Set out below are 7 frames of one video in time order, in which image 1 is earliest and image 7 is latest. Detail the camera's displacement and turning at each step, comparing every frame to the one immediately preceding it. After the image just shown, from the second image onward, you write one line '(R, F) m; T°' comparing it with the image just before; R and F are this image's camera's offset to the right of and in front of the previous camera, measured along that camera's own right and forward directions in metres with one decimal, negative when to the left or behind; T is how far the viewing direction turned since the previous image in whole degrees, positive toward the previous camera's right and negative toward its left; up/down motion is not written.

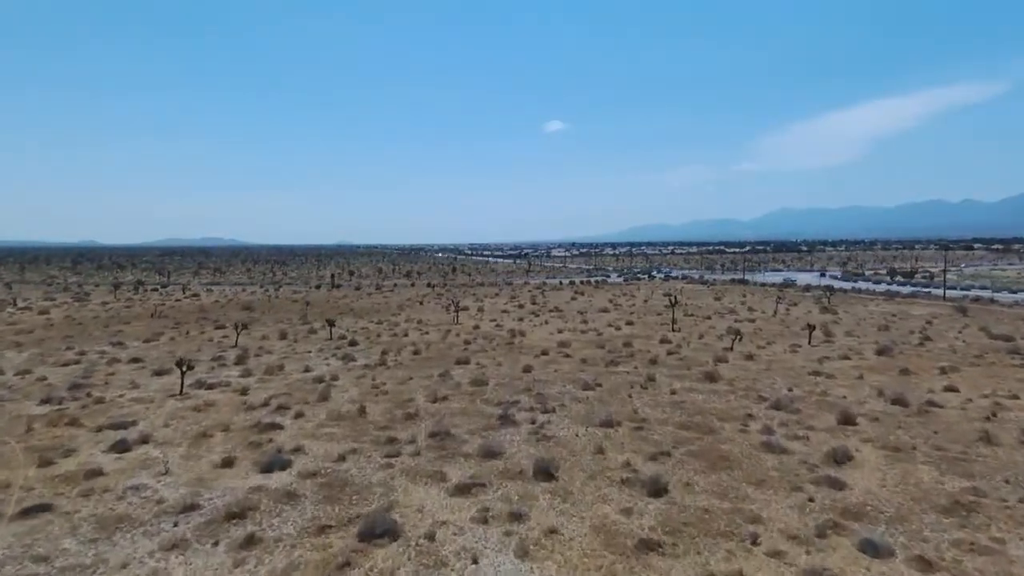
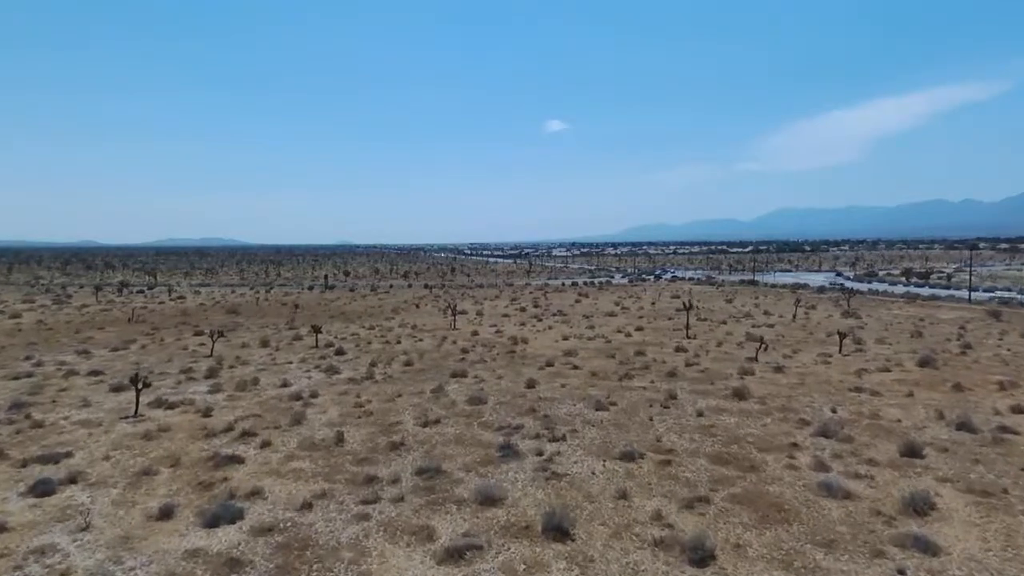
(-0.1, +3.6) m; 0°
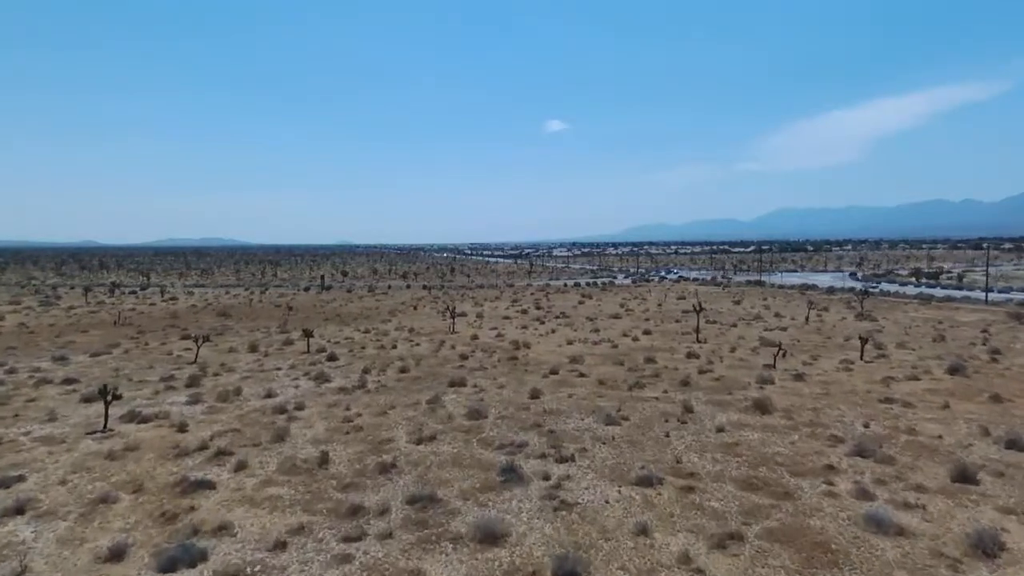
(-0.1, +2.1) m; 0°
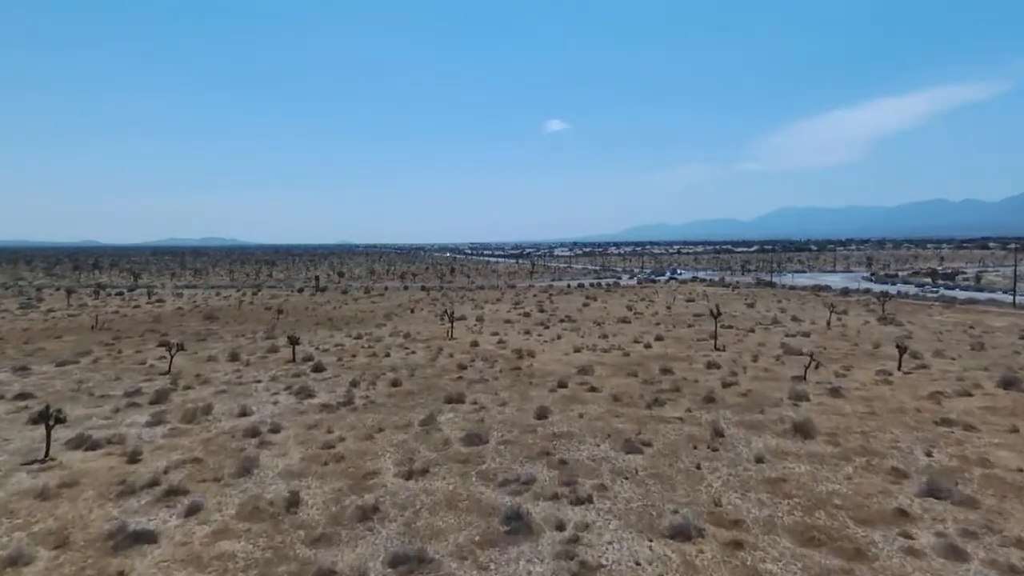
(-0.2, +3.1) m; 0°
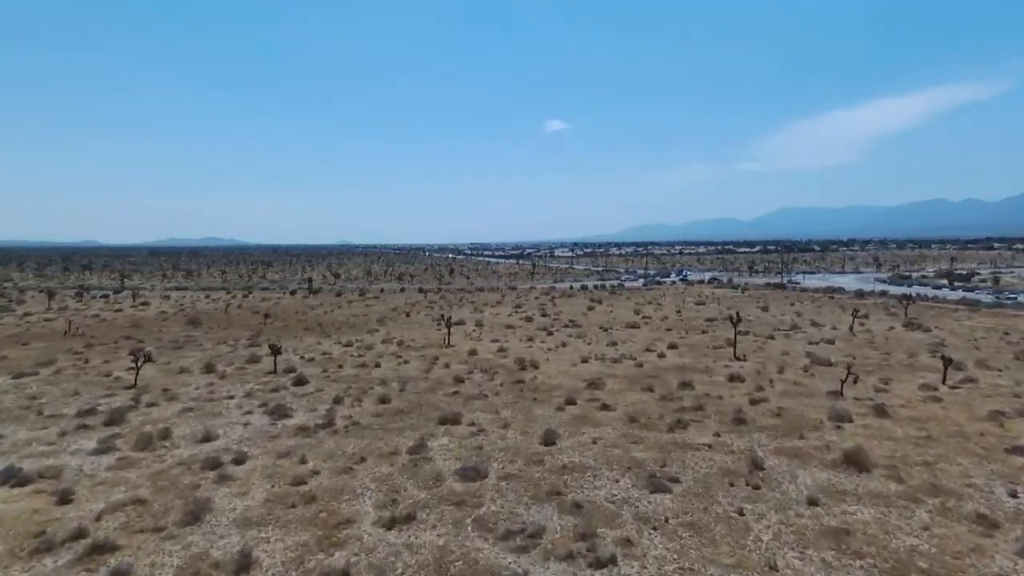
(-0.1, +3.1) m; 0°
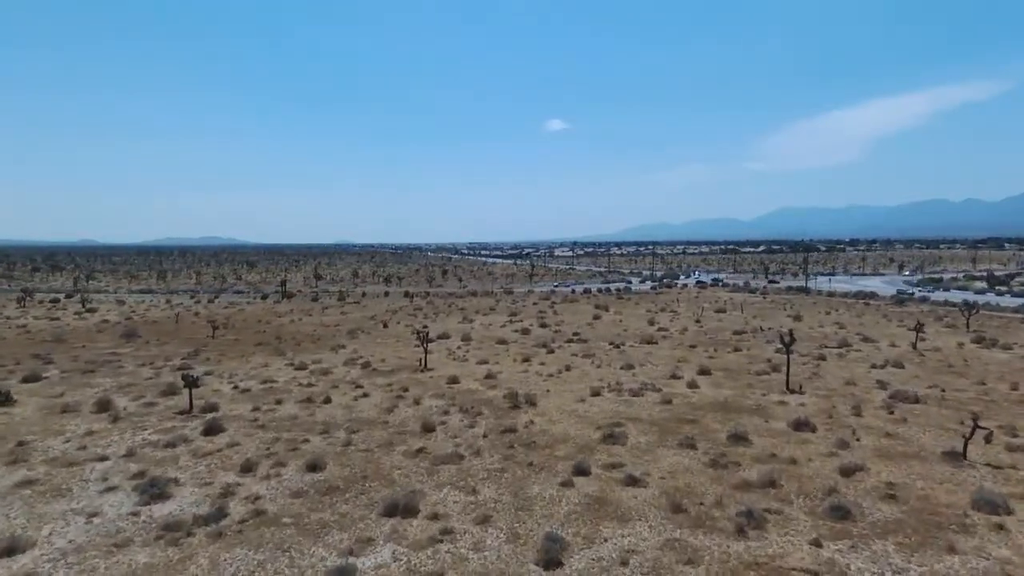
(+0.4, +7.9) m; 0°
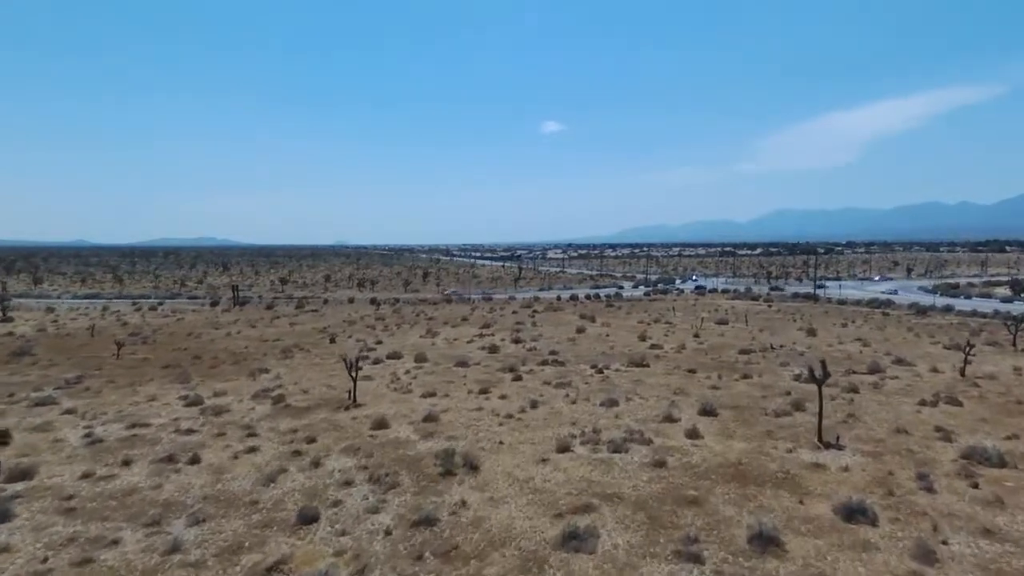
(+2.0, +7.1) m; 0°
